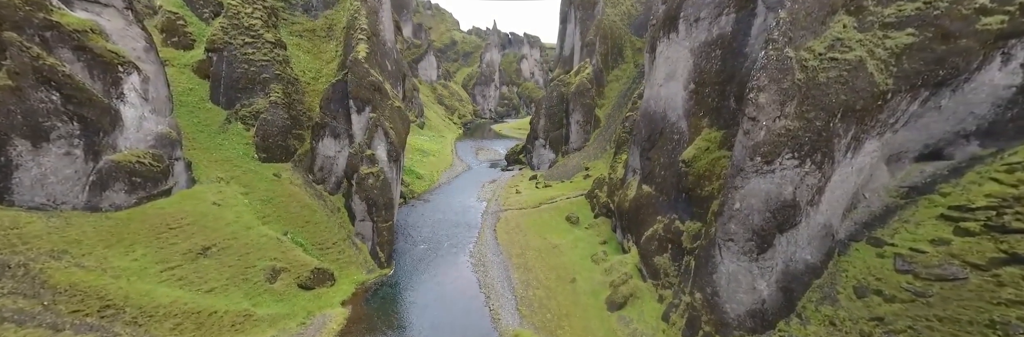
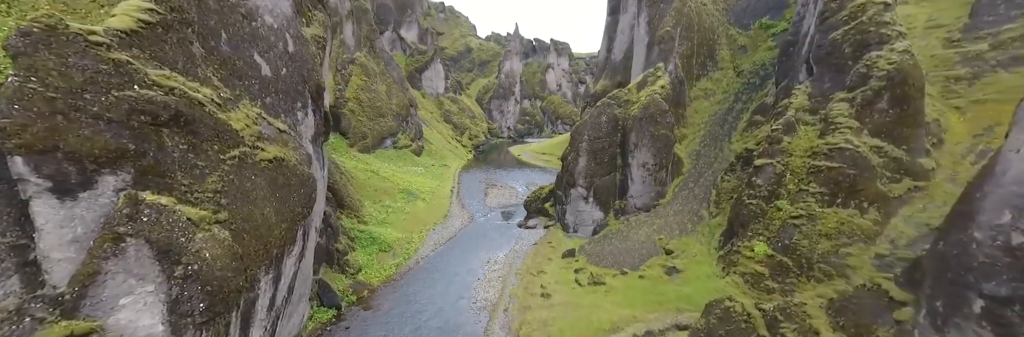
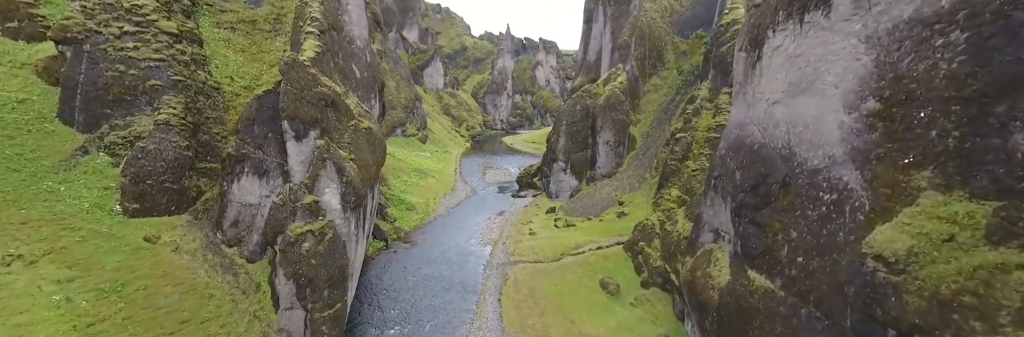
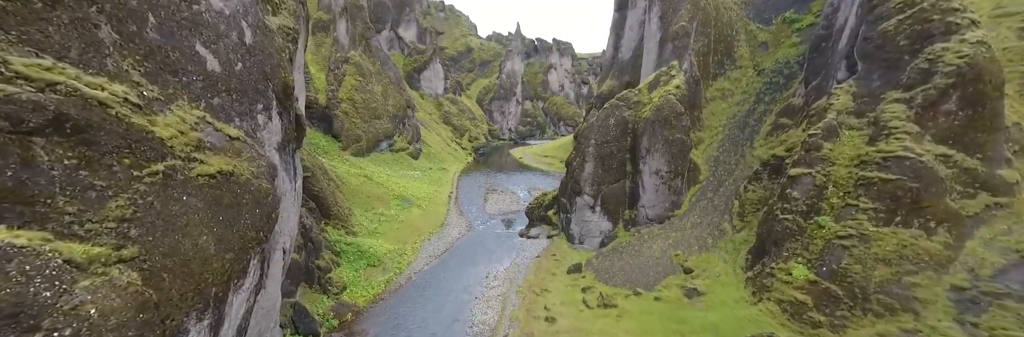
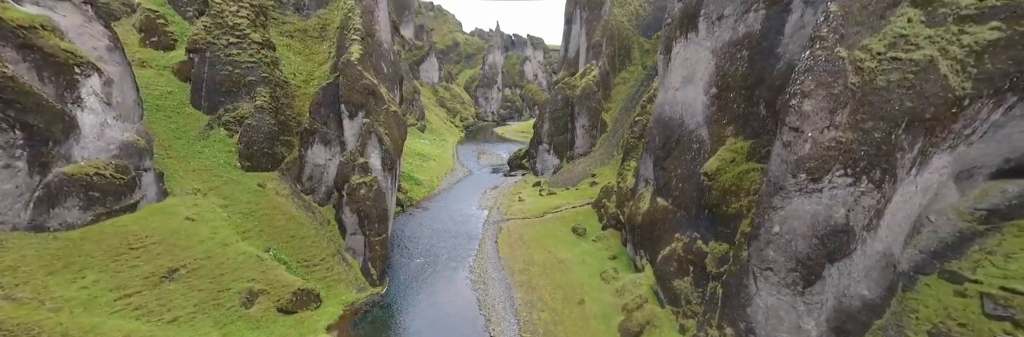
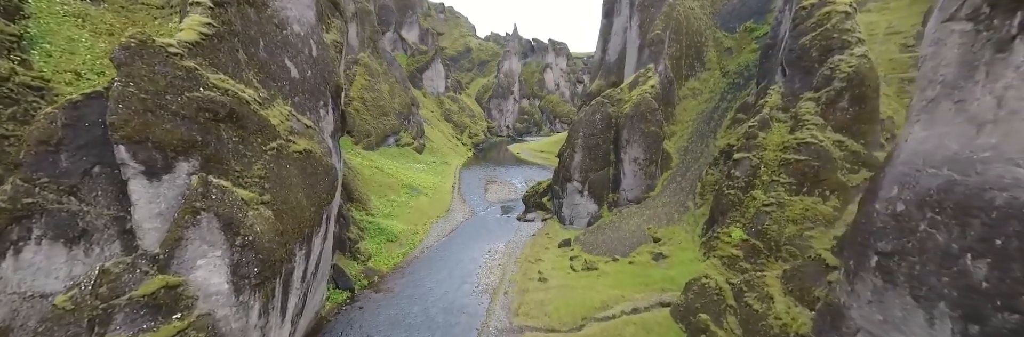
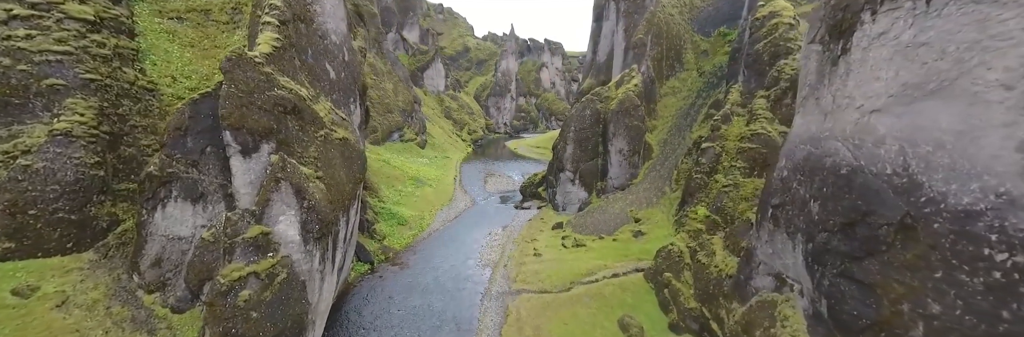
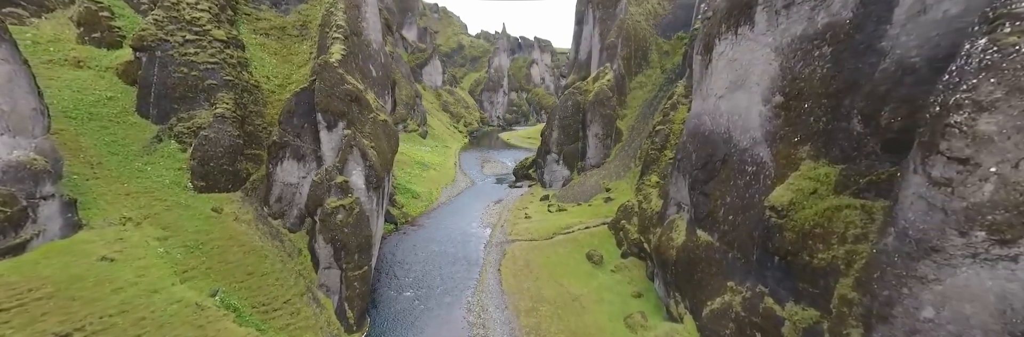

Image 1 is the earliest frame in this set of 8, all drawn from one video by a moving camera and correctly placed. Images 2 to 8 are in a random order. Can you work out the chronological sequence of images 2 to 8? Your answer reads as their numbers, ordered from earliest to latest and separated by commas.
5, 8, 3, 7, 6, 2, 4
